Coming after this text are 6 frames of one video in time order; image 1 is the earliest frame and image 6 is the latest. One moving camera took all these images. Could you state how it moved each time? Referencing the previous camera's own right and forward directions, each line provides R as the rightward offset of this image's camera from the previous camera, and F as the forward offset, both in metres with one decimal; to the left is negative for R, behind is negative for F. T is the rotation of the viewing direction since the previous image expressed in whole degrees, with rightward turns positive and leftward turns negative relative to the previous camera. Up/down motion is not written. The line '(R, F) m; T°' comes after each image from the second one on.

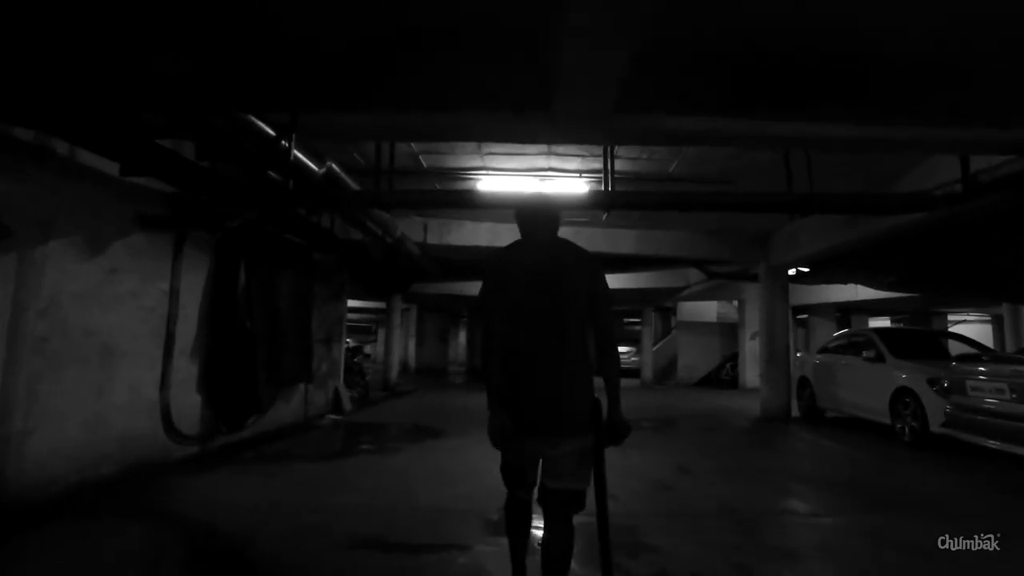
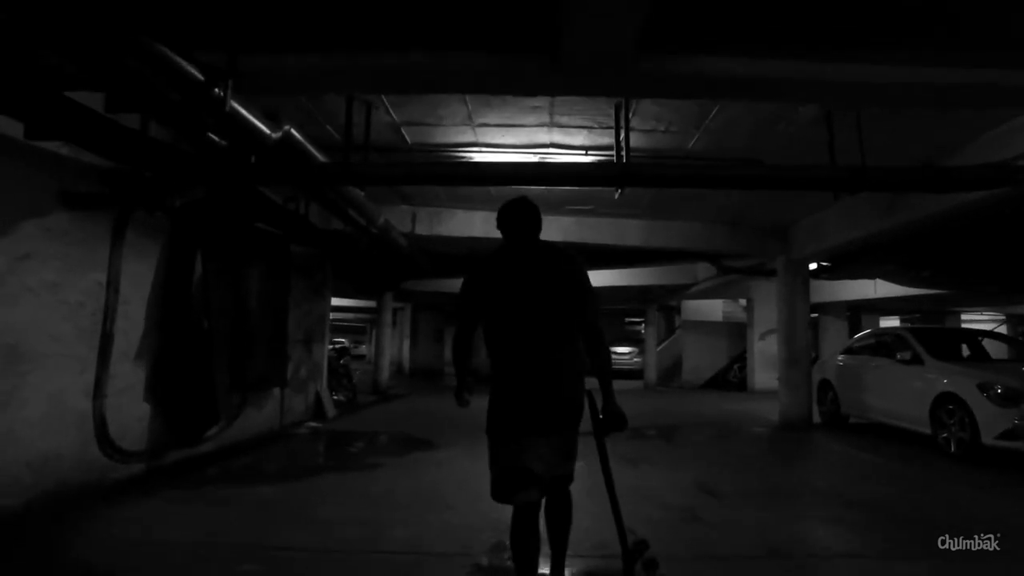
(0.0, +0.8) m; 0°
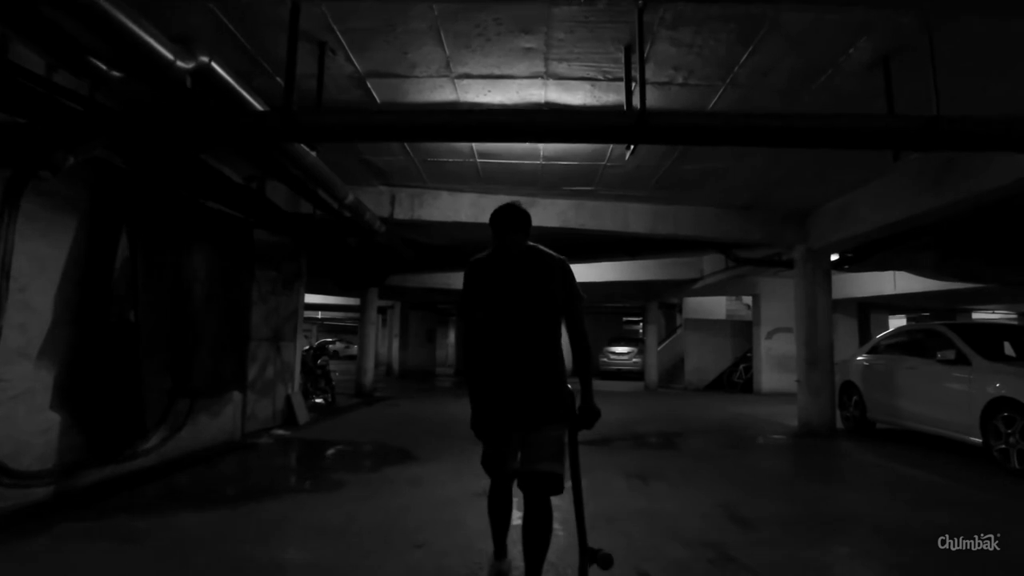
(+0.1, +0.9) m; 0°
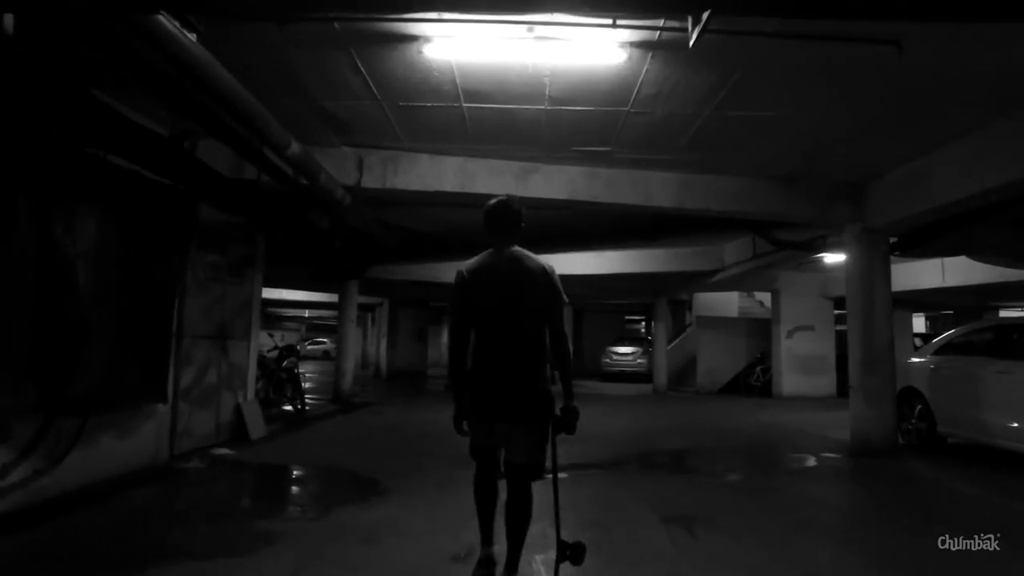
(0.0, +1.4) m; 0°
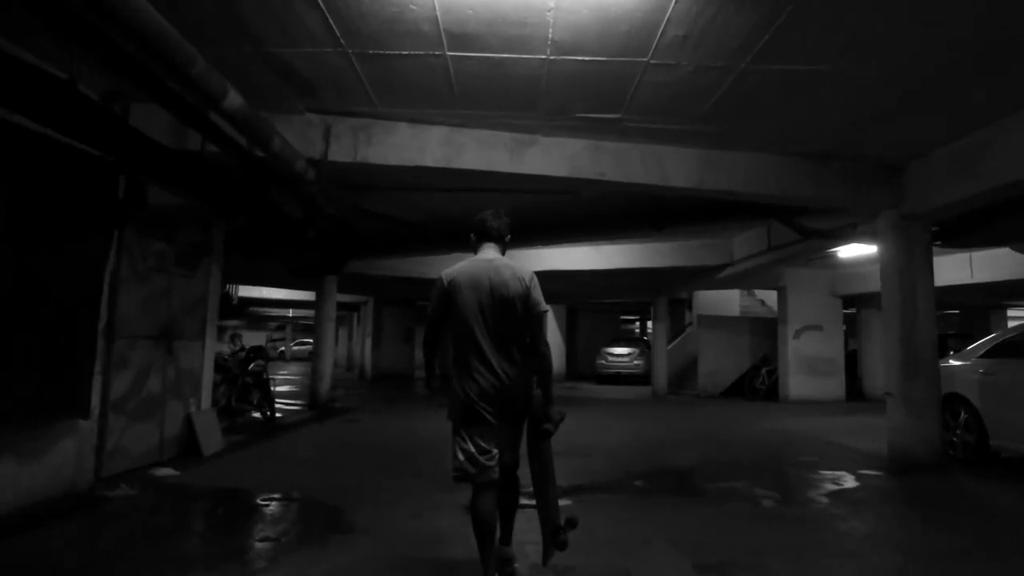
(0.0, +0.9) m; +1°
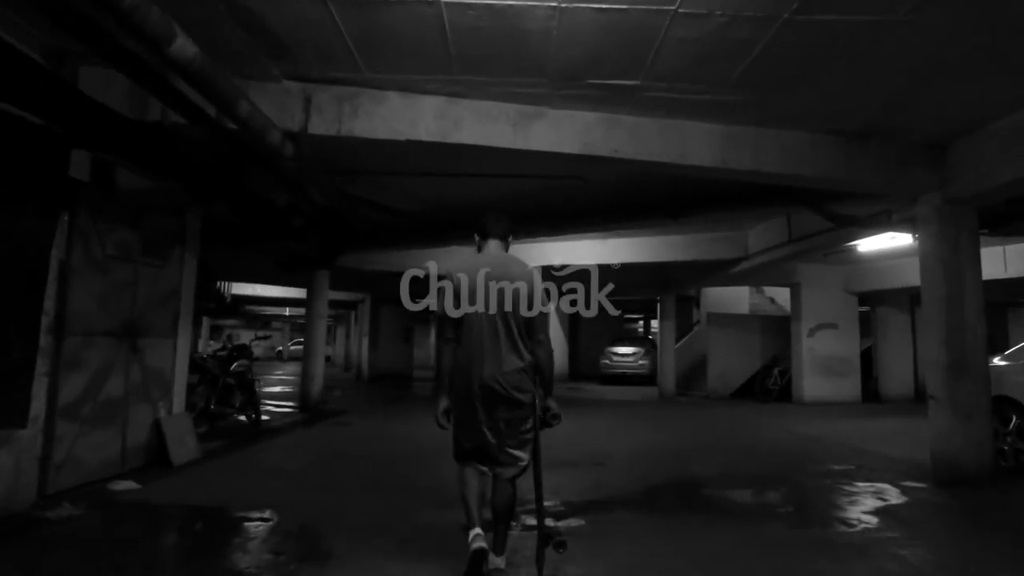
(0.0, +0.6) m; 0°
